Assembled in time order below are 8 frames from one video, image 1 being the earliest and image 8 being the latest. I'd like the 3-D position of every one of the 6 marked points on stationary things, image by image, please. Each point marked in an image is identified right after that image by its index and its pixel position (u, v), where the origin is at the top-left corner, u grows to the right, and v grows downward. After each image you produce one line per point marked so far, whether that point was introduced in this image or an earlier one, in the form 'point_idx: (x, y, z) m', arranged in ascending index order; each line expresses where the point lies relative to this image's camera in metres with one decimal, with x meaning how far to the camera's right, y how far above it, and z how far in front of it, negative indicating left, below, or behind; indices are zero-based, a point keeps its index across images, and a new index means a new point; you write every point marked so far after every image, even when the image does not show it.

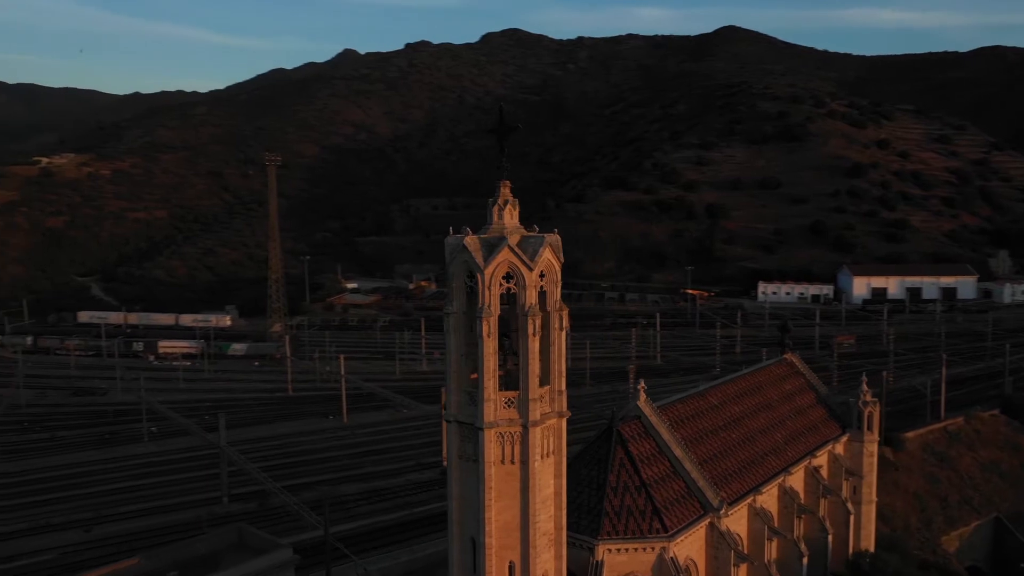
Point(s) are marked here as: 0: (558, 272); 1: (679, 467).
0: (+0.8, +0.3, +14.9) m
1: (+3.7, -4.0, +18.6) m
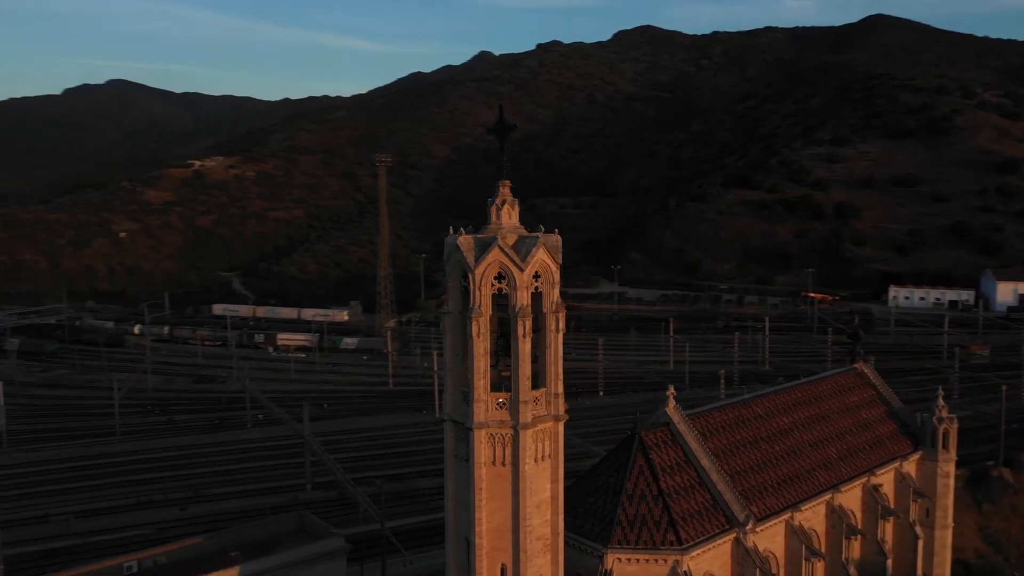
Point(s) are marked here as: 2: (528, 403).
0: (+0.7, +0.3, +14.7) m
1: (+4.1, -4.1, +17.9) m
2: (+0.3, -2.0, +14.4) m
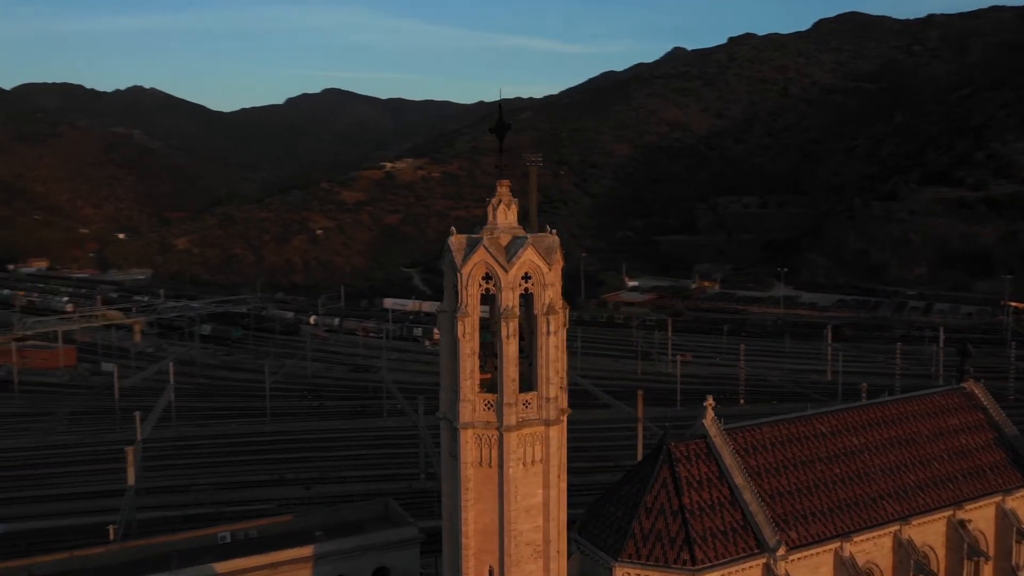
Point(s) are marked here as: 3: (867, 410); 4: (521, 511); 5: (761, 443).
0: (+0.6, +0.2, +14.3) m
1: (+4.5, -4.2, +16.7) m
2: (0.0, -2.0, +14.1) m
3: (+8.2, -2.9, +19.3) m
4: (+0.2, -3.9, +14.5) m
5: (+5.2, -3.3, +17.7) m
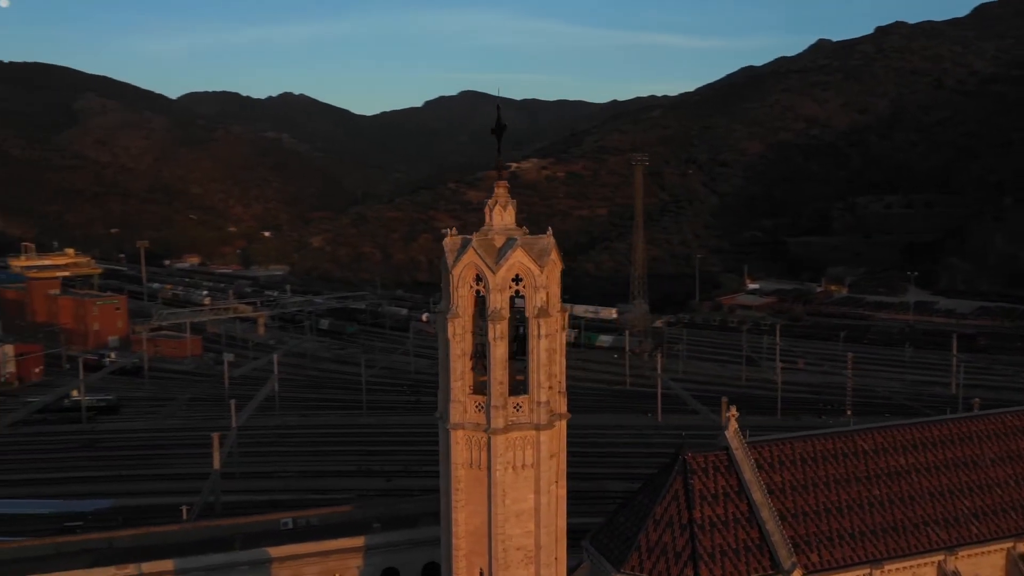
0: (+0.4, +0.2, +14.1) m
1: (+4.6, -4.3, +15.8) m
2: (-0.2, -2.0, +14.0) m
3: (+8.7, -3.0, +17.8) m
4: (0.0, -3.9, +14.3) m
5: (+5.5, -3.4, +16.7) m
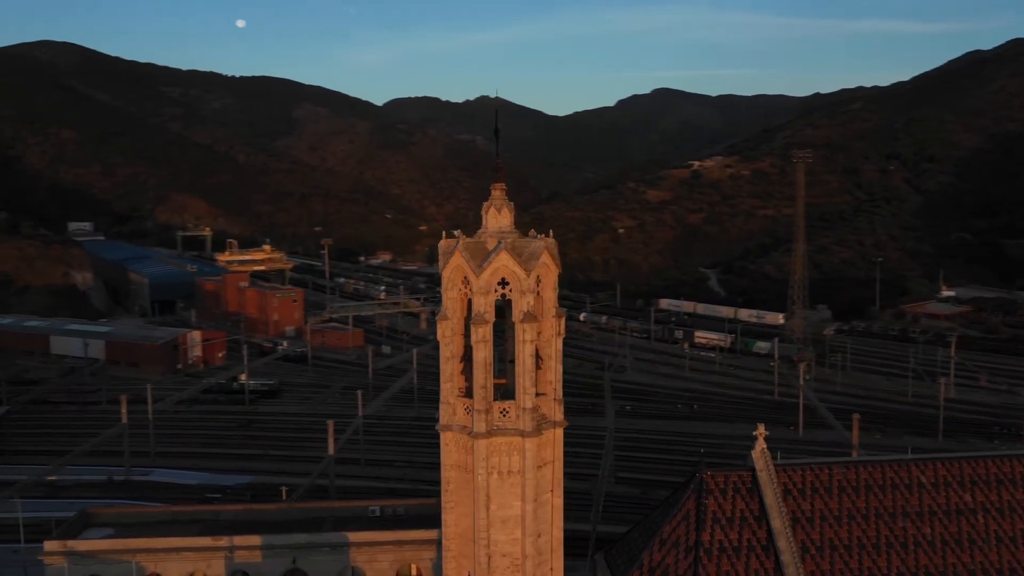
0: (+0.2, +0.1, +13.9) m
1: (+4.6, -4.4, +14.5) m
2: (-0.5, -2.1, +13.9) m
3: (+9.1, -3.3, +15.6) m
4: (-0.3, -4.0, +14.2) m
5: (+5.7, -3.6, +15.2) m
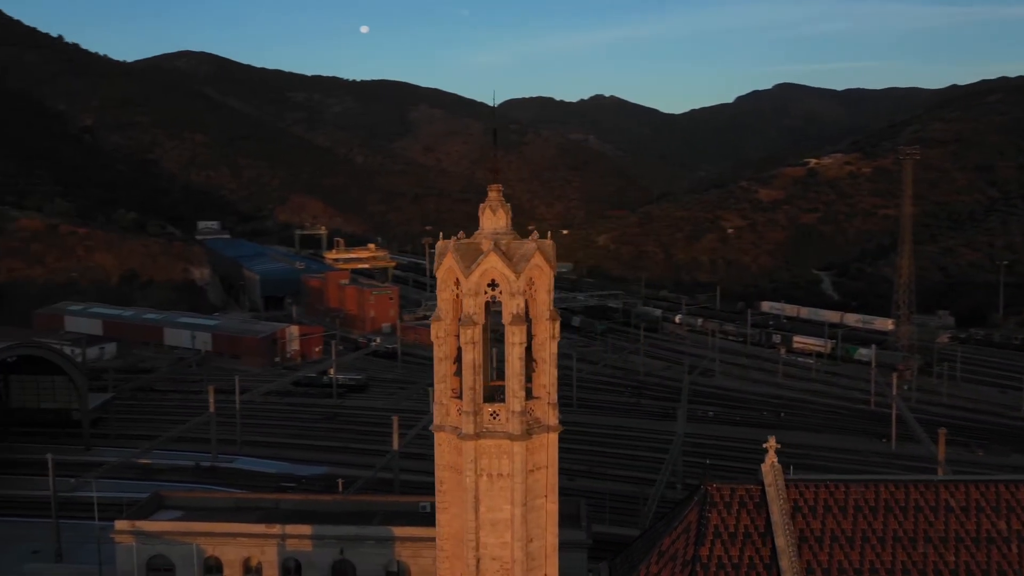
0: (0.0, +0.1, +13.7) m
1: (+4.4, -4.5, +13.8) m
2: (-0.7, -2.1, +13.9) m
3: (+9.0, -3.4, +14.2) m
4: (-0.5, -4.0, +14.1) m
5: (+5.6, -3.7, +14.3) m
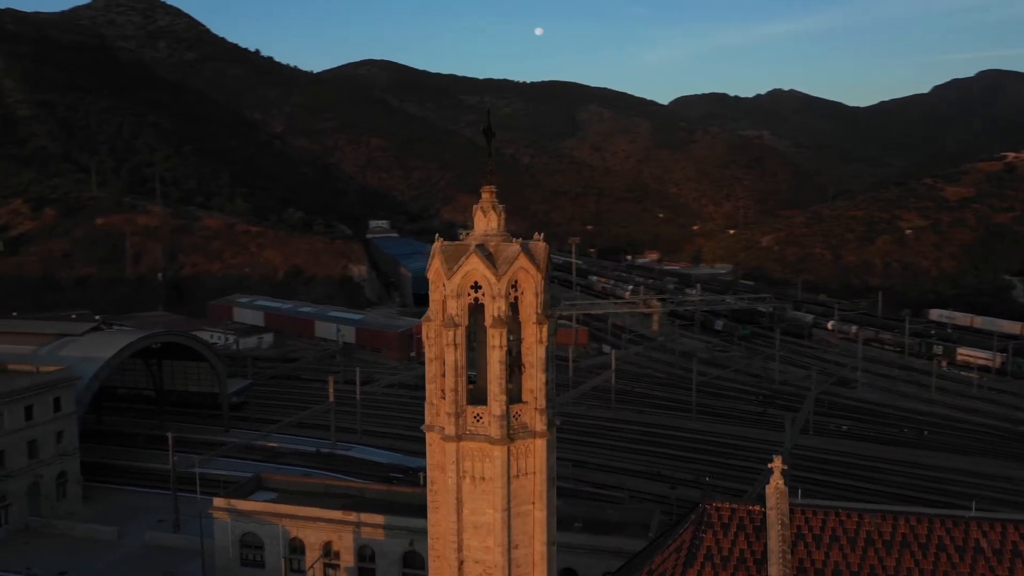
0: (-0.3, 0.0, +13.6) m
1: (+3.9, -4.6, +12.8) m
2: (-1.0, -2.1, +13.9) m
3: (+8.5, -3.6, +12.2) m
4: (-0.7, -4.0, +14.1) m
5: (+5.2, -3.8, +13.0) m
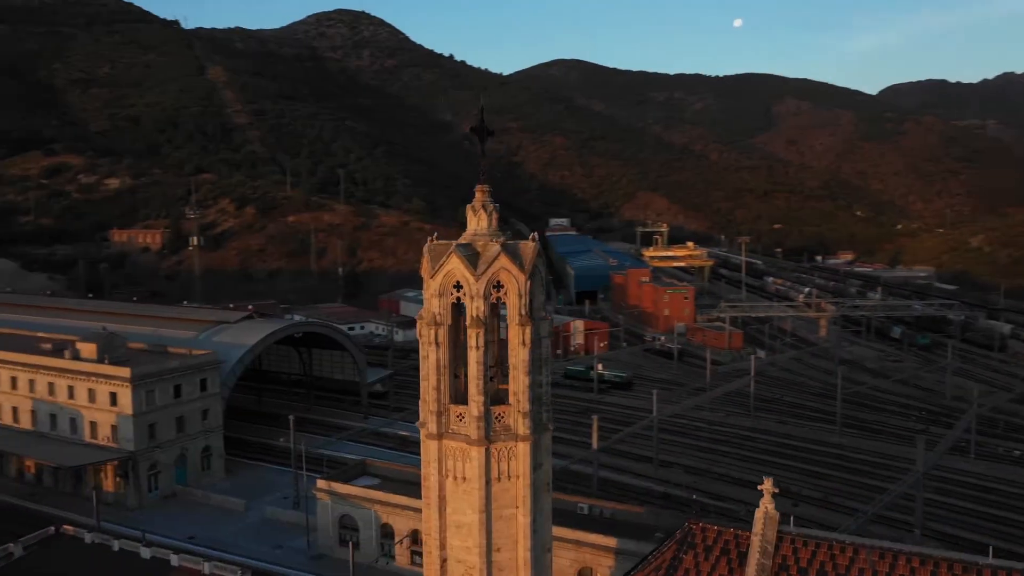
0: (-0.6, +0.1, +13.5) m
1: (+3.2, -4.7, +11.7) m
2: (-1.3, -2.1, +13.9) m
3: (+7.6, -3.8, +10.1) m
4: (-1.0, -4.0, +14.1) m
5: (+4.5, -3.9, +11.7) m
